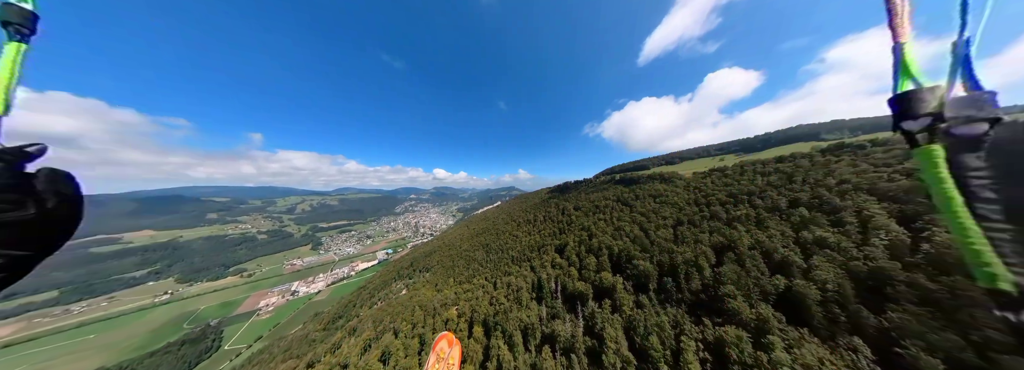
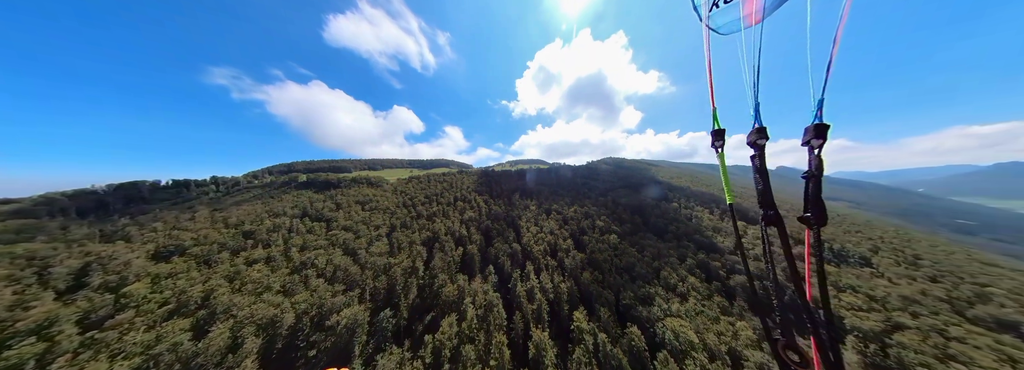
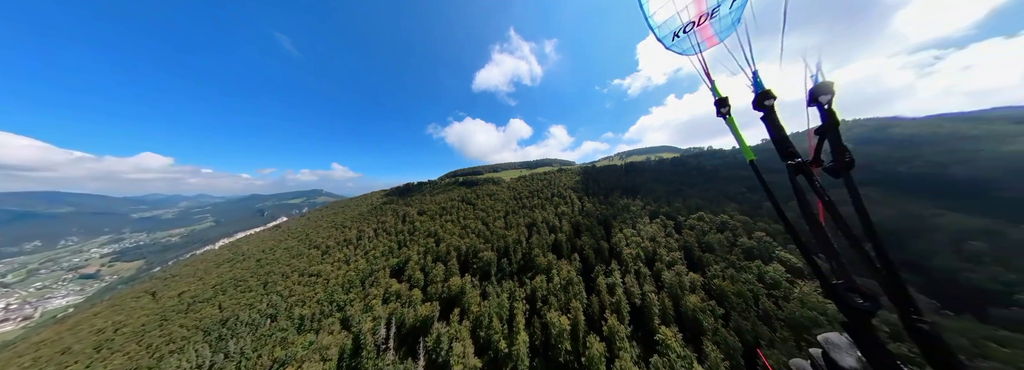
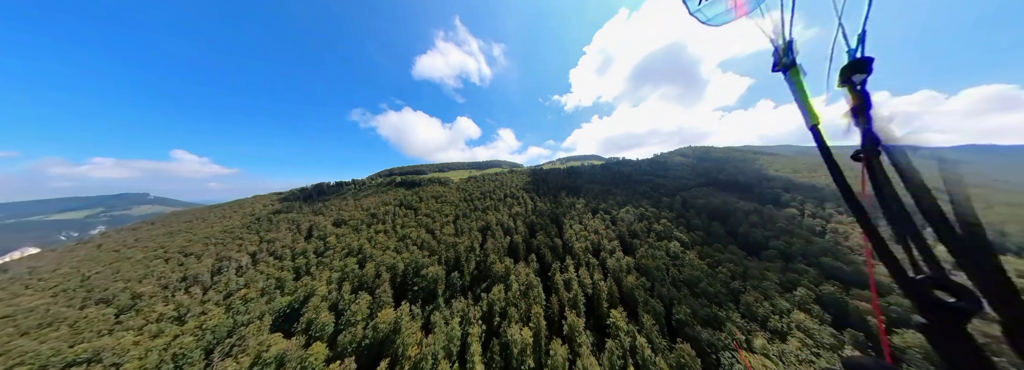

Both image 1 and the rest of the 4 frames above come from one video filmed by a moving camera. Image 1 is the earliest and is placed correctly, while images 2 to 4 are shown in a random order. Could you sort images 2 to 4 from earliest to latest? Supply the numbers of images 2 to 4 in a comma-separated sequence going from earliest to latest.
3, 4, 2
